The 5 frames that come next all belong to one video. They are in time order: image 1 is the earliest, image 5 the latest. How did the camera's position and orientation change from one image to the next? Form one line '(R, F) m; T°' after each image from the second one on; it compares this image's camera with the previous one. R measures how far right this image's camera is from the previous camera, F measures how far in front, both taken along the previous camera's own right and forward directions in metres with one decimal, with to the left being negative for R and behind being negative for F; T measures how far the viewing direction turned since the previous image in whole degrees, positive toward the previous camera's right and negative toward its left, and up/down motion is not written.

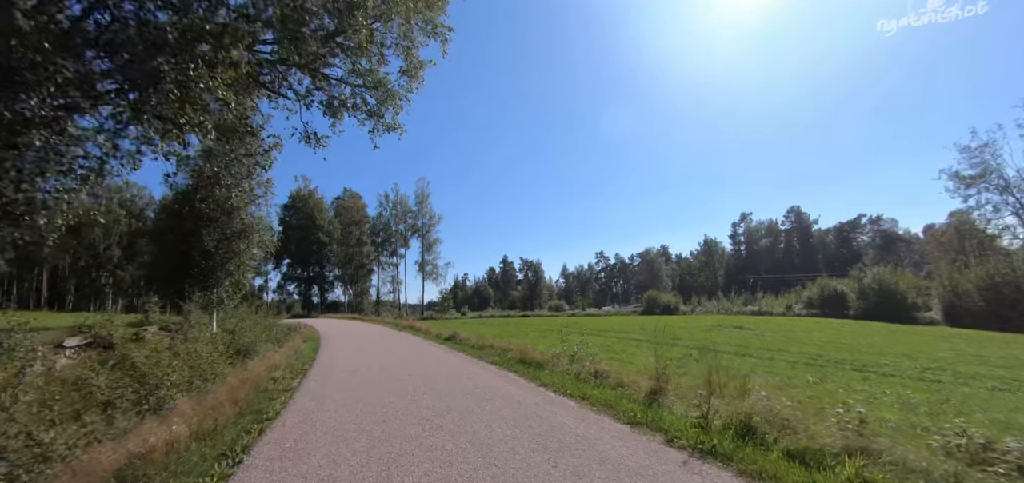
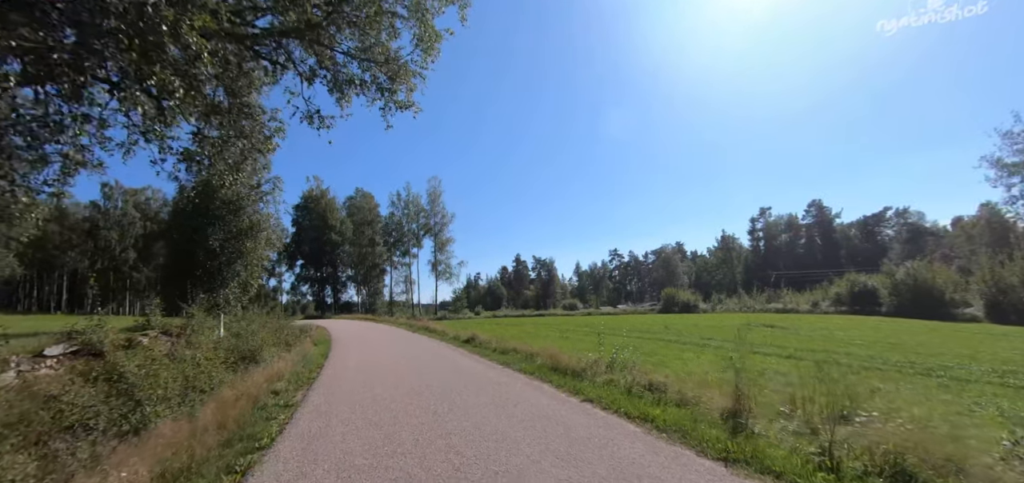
(-0.5, +1.7) m; -1°
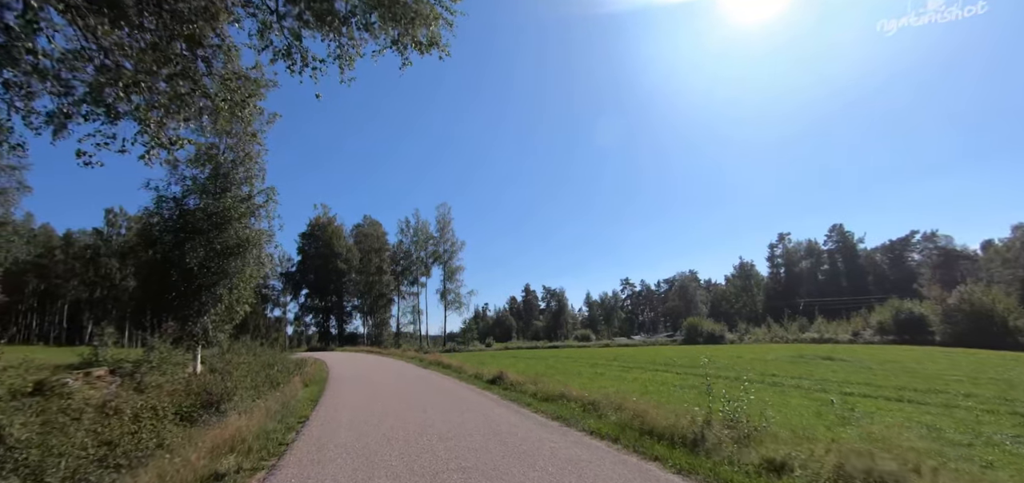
(-1.2, +4.2) m; -1°
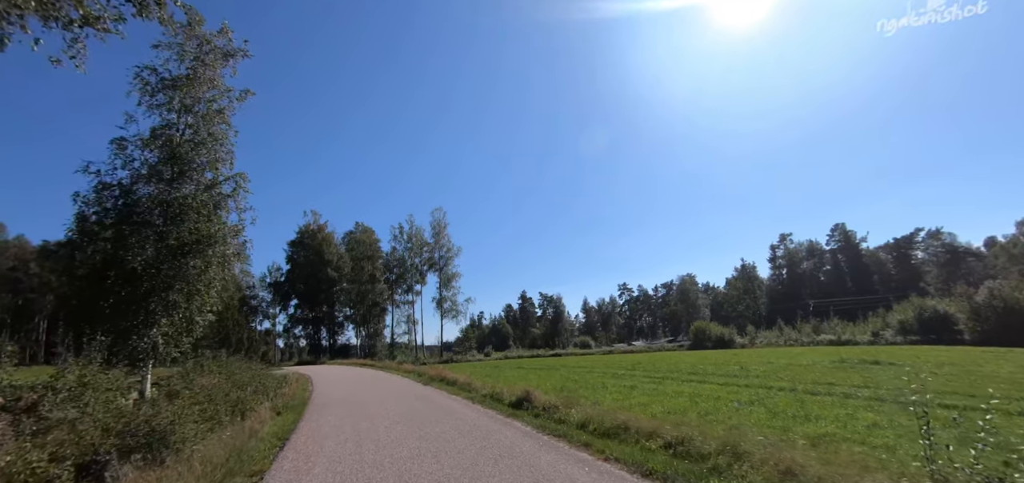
(-1.0, +3.9) m; +1°
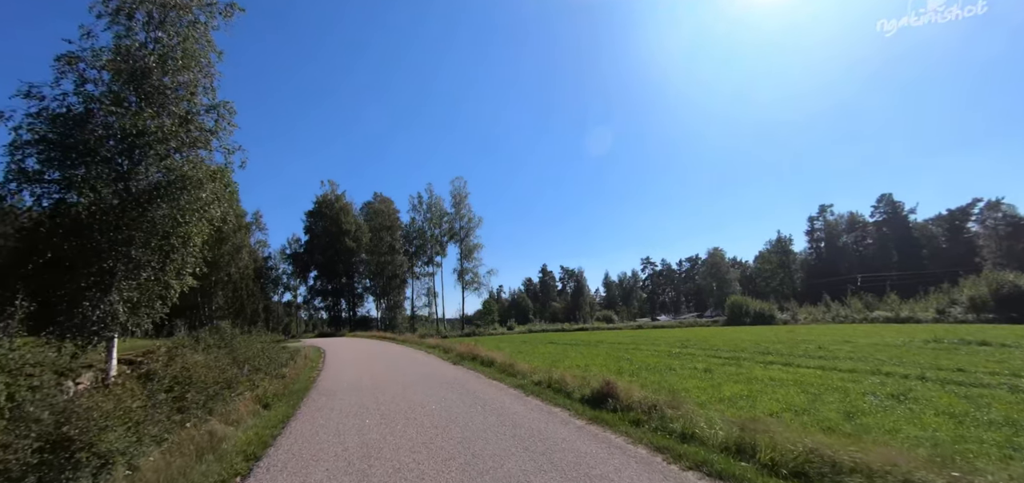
(-1.3, +4.5) m; -2°
